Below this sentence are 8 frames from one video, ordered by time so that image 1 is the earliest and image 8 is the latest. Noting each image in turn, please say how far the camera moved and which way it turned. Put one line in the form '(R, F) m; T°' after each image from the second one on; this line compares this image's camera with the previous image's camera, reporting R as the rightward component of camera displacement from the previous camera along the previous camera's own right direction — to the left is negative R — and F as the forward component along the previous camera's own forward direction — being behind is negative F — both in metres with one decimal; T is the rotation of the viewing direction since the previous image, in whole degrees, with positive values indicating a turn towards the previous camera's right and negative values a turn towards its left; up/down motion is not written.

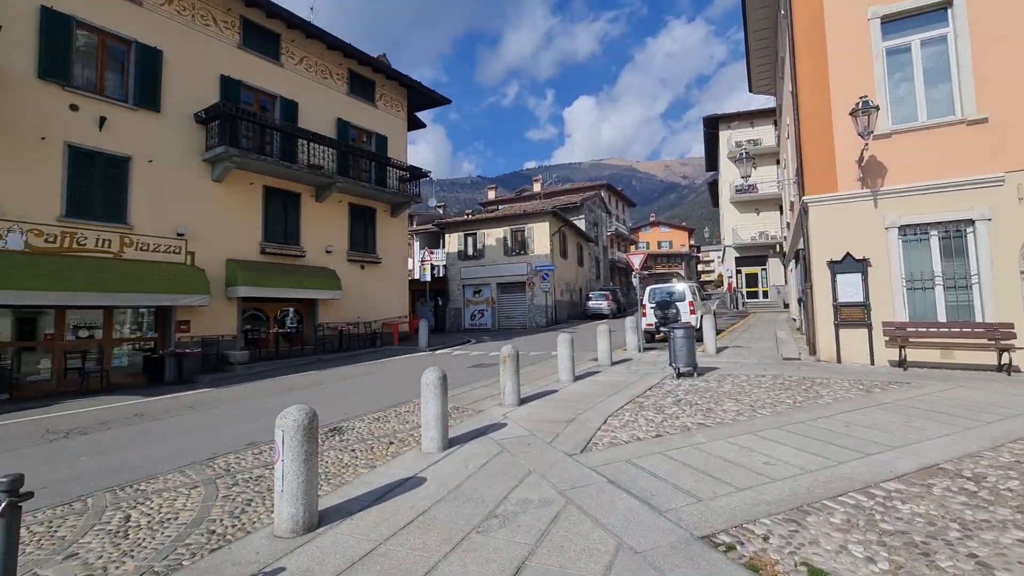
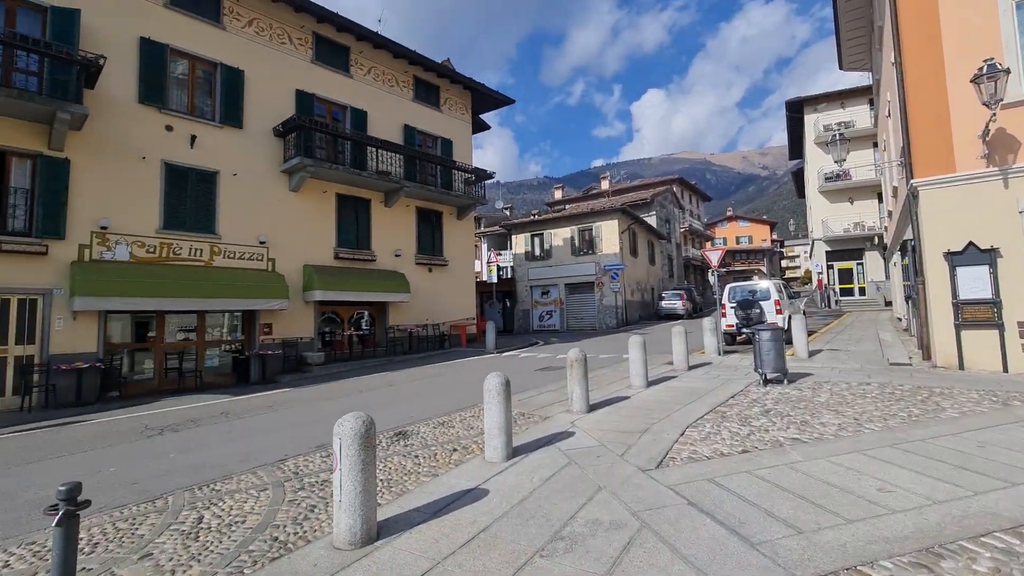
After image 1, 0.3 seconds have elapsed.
(0.0, +0.4) m; -8°
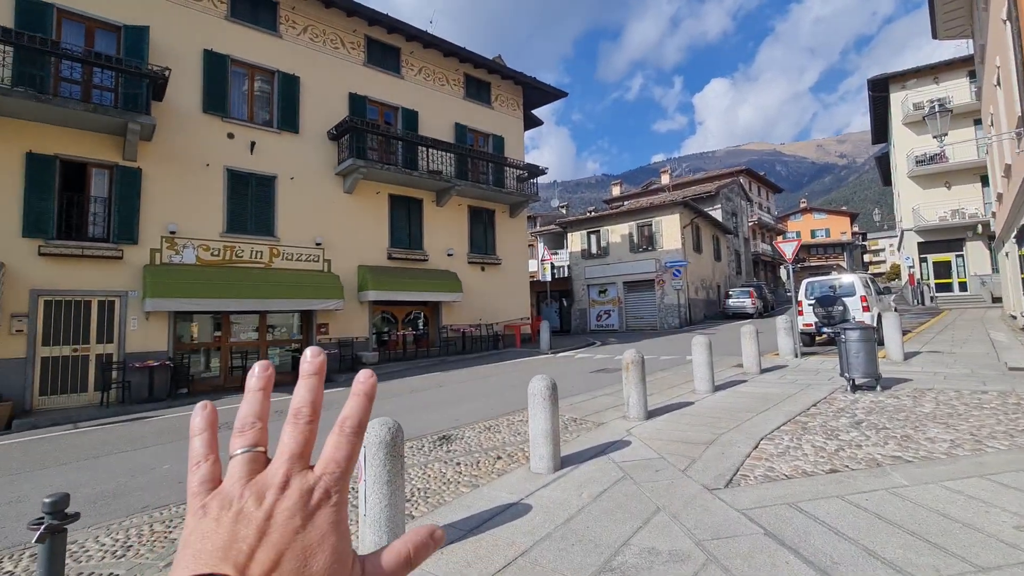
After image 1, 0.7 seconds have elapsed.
(+0.2, +0.5) m; -7°
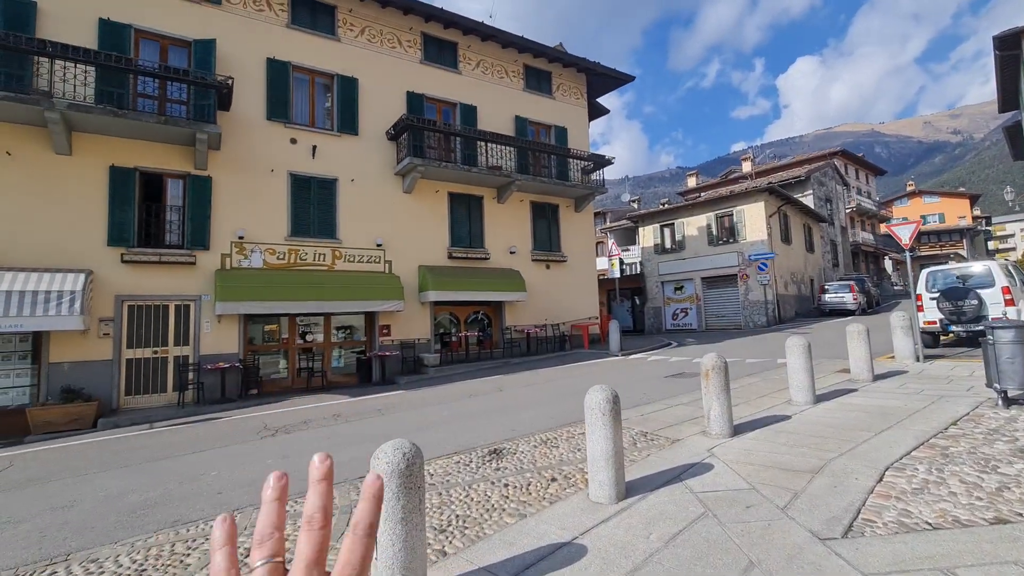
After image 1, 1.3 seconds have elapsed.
(+0.2, +0.8) m; -8°
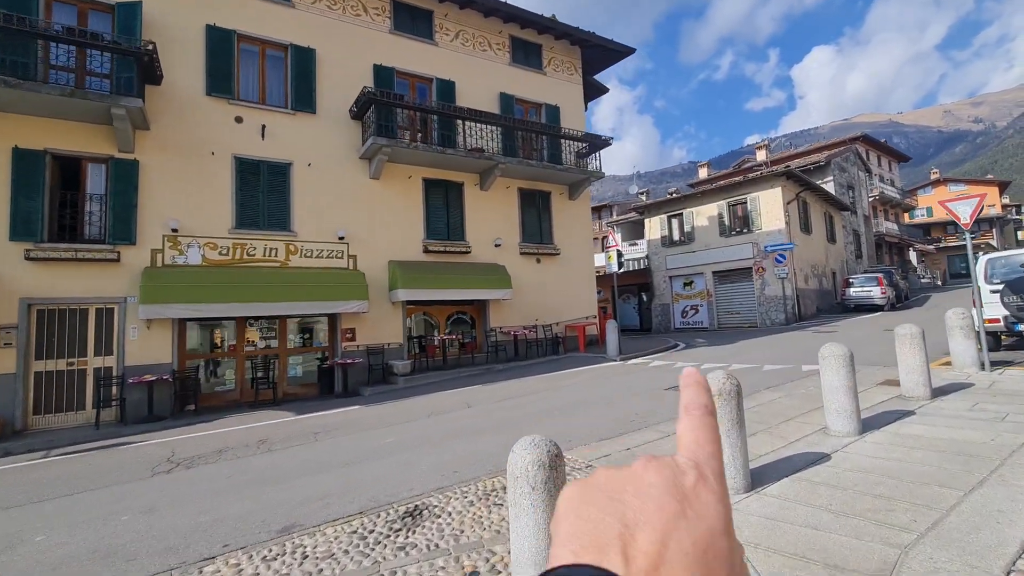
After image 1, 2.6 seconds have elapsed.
(+0.8, +1.8) m; -1°
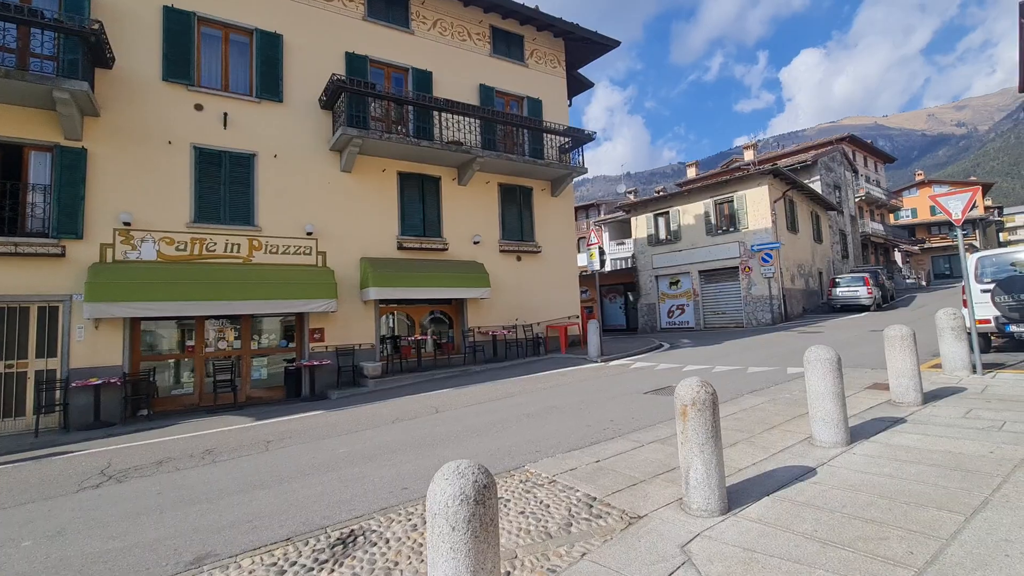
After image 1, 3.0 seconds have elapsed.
(+0.3, +0.5) m; +1°
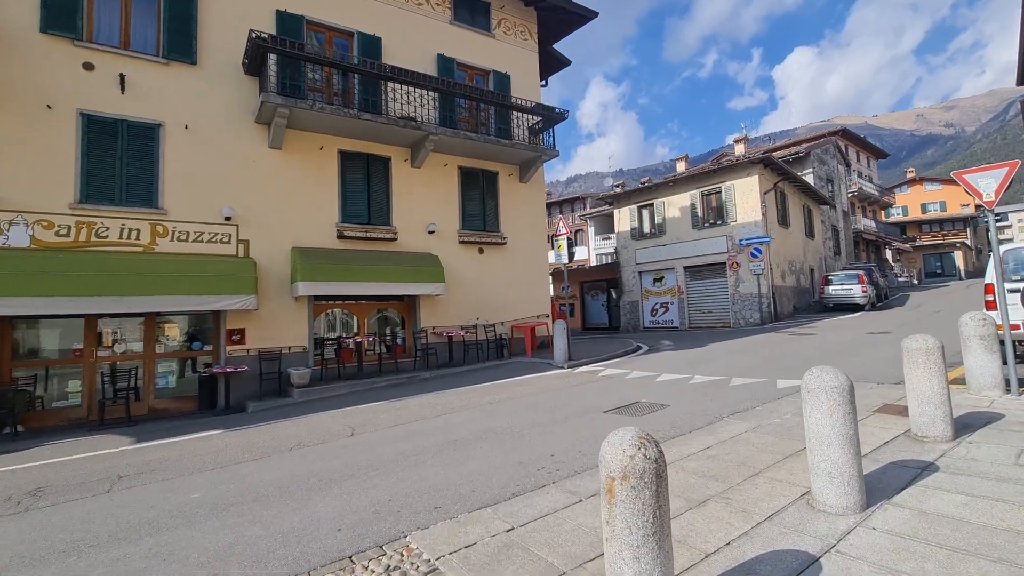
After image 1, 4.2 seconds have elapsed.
(+0.9, +1.6) m; +1°
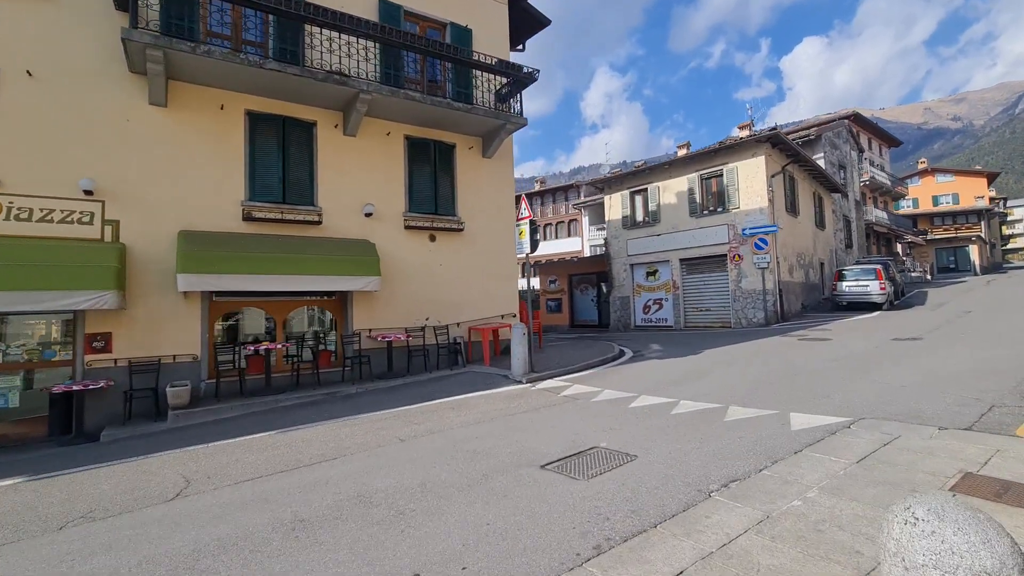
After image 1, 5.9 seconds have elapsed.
(+1.1, +2.3) m; 0°
